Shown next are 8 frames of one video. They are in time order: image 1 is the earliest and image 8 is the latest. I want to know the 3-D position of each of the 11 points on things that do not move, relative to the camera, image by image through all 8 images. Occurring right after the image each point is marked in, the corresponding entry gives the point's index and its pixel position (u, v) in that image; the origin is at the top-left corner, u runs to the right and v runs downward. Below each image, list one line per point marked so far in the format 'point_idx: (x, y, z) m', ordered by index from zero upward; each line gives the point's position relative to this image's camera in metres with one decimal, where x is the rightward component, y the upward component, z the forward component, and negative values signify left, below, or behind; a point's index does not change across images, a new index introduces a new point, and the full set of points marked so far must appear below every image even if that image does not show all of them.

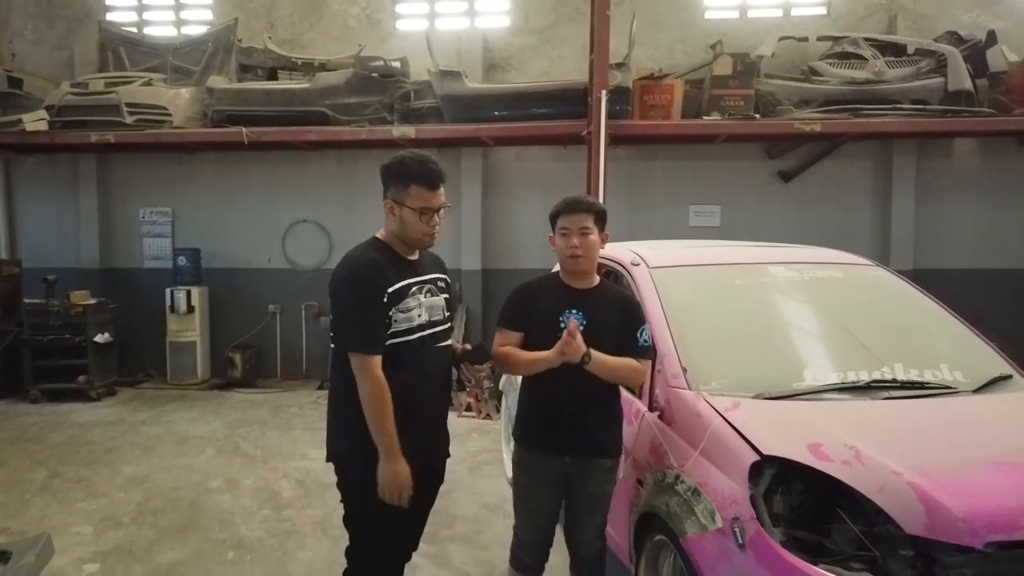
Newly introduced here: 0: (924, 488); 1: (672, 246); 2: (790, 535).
0: (+1.0, -0.5, +1.9) m
1: (+0.7, +0.2, +3.3) m
2: (+0.7, -0.6, +2.0) m
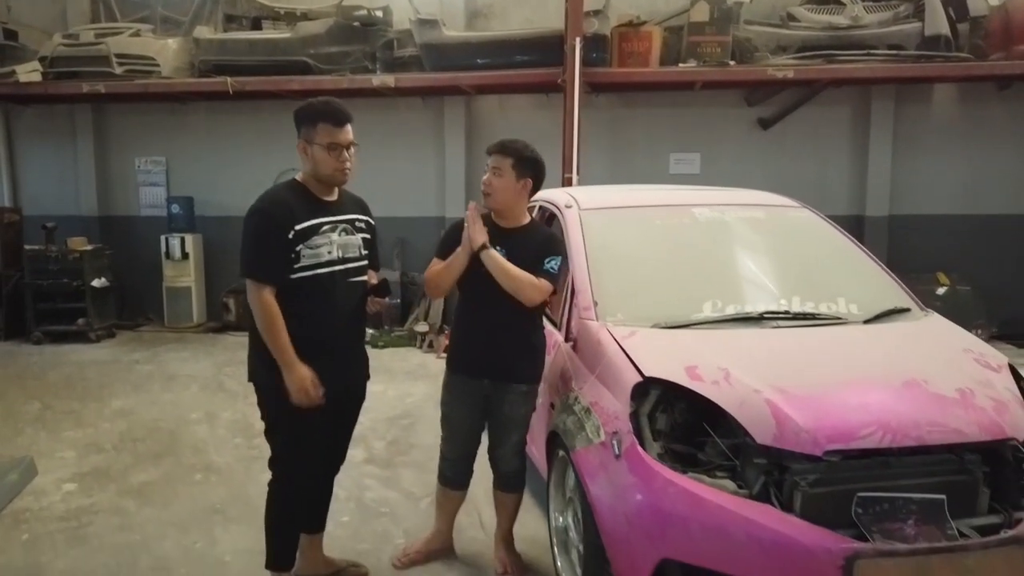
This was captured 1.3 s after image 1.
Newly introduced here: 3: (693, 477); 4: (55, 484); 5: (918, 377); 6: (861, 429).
0: (+0.7, -0.3, +2.1) m
1: (+0.4, +0.4, +3.5) m
2: (+0.5, -0.5, +2.2) m
3: (+0.5, -0.5, +2.1) m
4: (-2.1, -0.9, +3.5) m
5: (+1.2, -0.3, +2.2) m
6: (+0.9, -0.4, +2.0) m
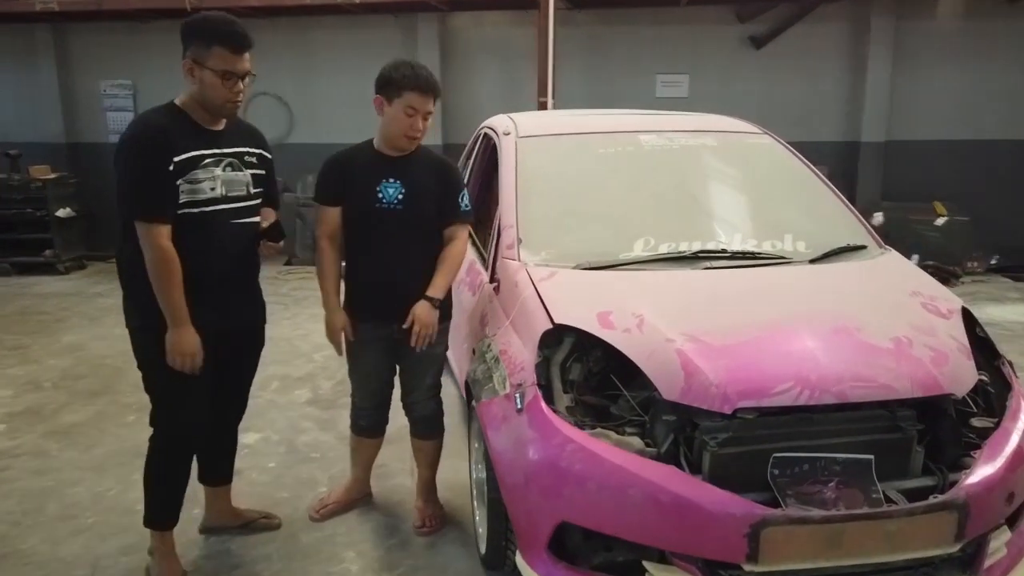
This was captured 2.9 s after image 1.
0: (+0.4, -0.2, +1.9) m
1: (+0.2, +0.7, +3.2) m
2: (+0.2, -0.3, +2.1) m
3: (+0.2, -0.4, +1.9) m
4: (-2.3, -0.6, +3.4) m
5: (+0.9, -0.1, +2.0) m
6: (+0.6, -0.2, +1.8) m
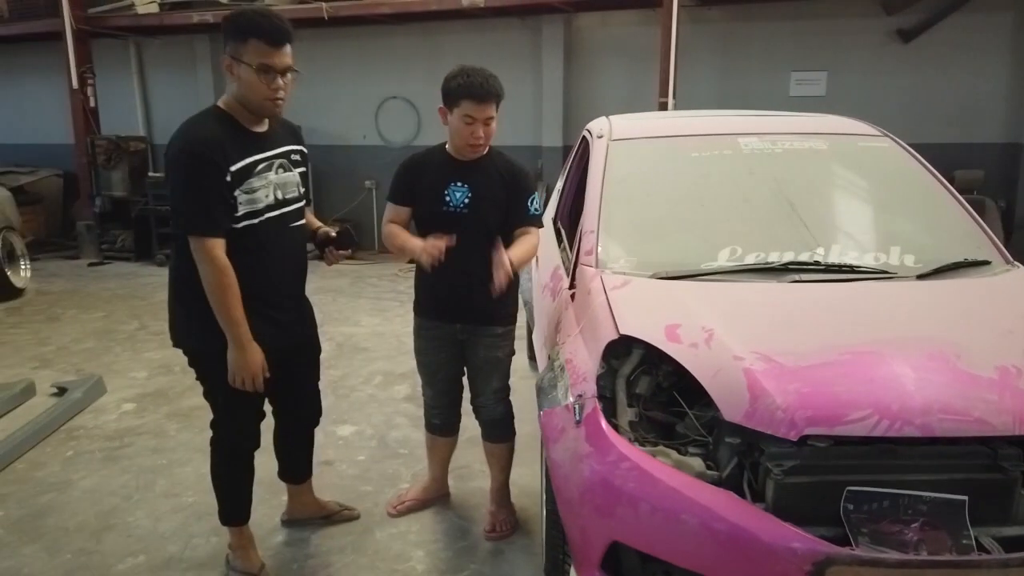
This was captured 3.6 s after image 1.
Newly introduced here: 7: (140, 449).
0: (+0.5, -0.2, +1.8) m
1: (+0.6, +0.7, +3.1) m
2: (+0.3, -0.3, +2.0) m
3: (+0.3, -0.4, +1.8) m
4: (-1.9, -0.6, +3.8) m
5: (+1.0, -0.1, +1.8) m
6: (+0.7, -0.3, +1.7) m
7: (-1.5, -0.7, +3.2) m
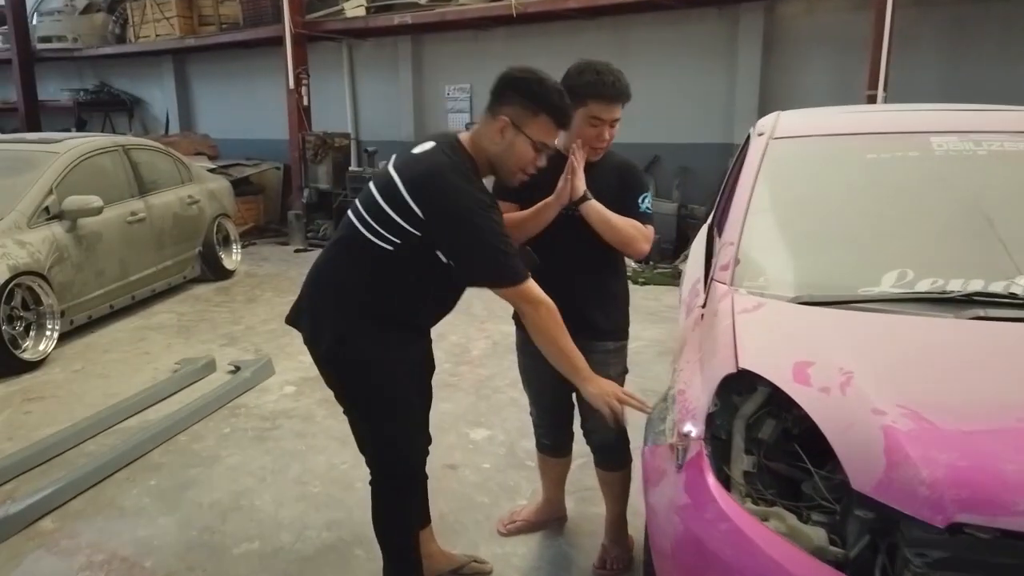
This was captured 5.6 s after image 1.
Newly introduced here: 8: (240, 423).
0: (+0.7, -0.3, +1.4) m
1: (+1.1, +0.6, +2.7) m
2: (+0.5, -0.4, +1.7) m
3: (+0.5, -0.4, +1.5) m
4: (-1.2, -0.5, +4.0) m
5: (+1.2, -0.2, +1.3) m
6: (+0.8, -0.3, +1.3) m
7: (-1.0, -0.6, +3.4) m
8: (-1.2, -0.6, +3.5) m
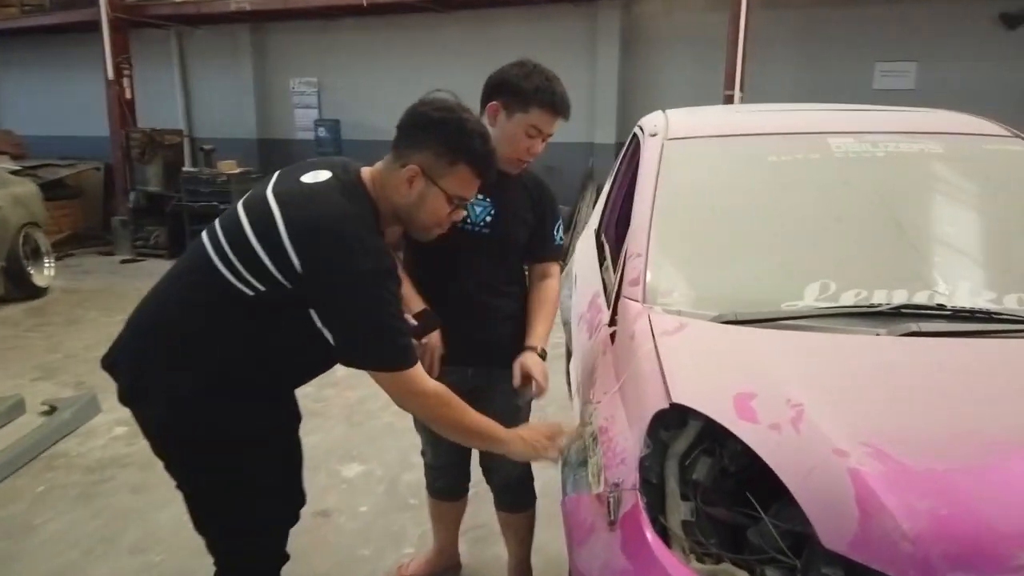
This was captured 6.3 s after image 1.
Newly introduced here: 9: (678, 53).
0: (+0.6, -0.3, +1.2) m
1: (+0.7, +0.6, +2.6) m
2: (+0.4, -0.4, +1.5) m
3: (+0.3, -0.5, +1.3) m
4: (-1.8, -0.6, +3.4) m
5: (+1.0, -0.3, +1.2) m
6: (+0.7, -0.4, +1.1) m
7: (-1.4, -0.7, +2.9) m
8: (-1.7, -0.7, +2.9) m
9: (+1.4, +2.0, +6.6) m
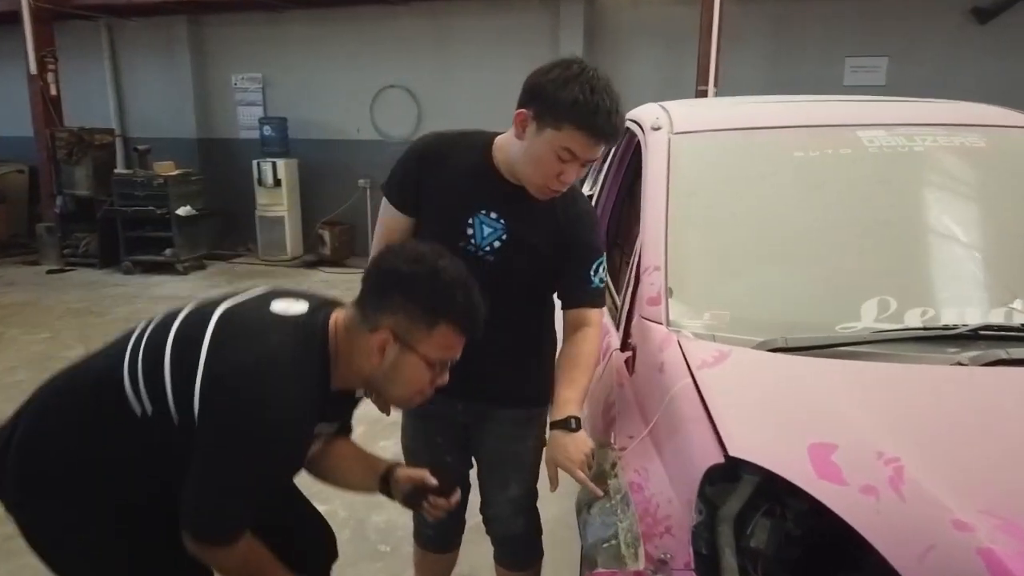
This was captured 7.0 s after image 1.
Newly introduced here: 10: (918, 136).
0: (+0.6, -0.3, +1.0) m
1: (+0.6, +0.6, +2.3) m
2: (+0.4, -0.5, +1.2) m
3: (+0.4, -0.5, +1.0) m
4: (-1.8, -0.7, +3.0) m
5: (+1.1, -0.3, +1.0) m
6: (+0.8, -0.4, +0.8) m
7: (-1.5, -0.8, +2.4) m
8: (-1.7, -0.8, +2.5) m
9: (+1.1, +2.0, +6.4) m
10: (+1.0, +0.4, +1.9) m
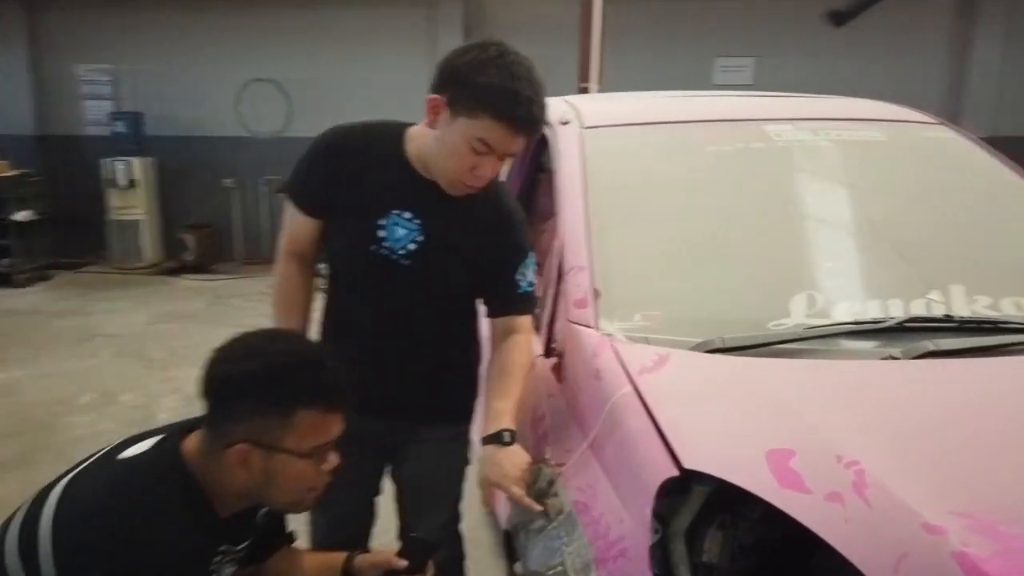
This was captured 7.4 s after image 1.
0: (+0.6, -0.3, +0.9) m
1: (+0.3, +0.6, +2.3) m
2: (+0.3, -0.5, +1.1) m
3: (+0.3, -0.5, +1.0) m
4: (-2.2, -0.7, +2.5) m
5: (+1.0, -0.3, +1.0) m
6: (+0.7, -0.4, +0.8) m
7: (-1.7, -0.8, +2.1) m
8: (-2.0, -0.8, +2.1) m
9: (+0.1, +2.0, +6.4) m
10: (+0.8, +0.4, +2.0) m
